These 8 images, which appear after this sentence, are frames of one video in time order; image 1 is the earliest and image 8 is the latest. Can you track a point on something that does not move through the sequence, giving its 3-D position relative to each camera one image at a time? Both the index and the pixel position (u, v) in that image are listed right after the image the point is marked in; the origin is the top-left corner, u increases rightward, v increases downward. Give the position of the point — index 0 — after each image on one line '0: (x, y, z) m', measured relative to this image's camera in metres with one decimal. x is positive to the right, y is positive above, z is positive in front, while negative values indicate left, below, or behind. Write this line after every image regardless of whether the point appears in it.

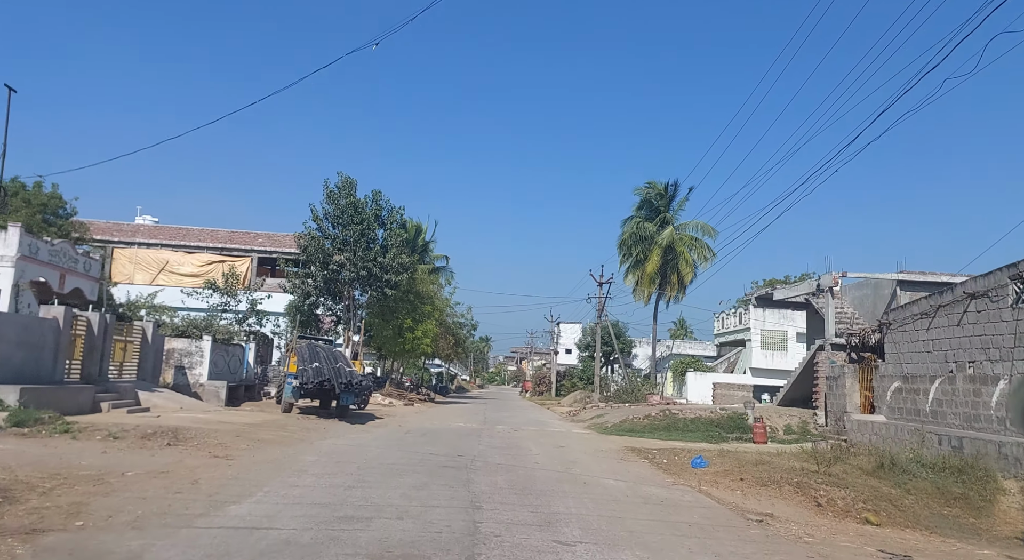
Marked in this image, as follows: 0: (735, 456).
0: (+4.5, -3.6, +15.3) m
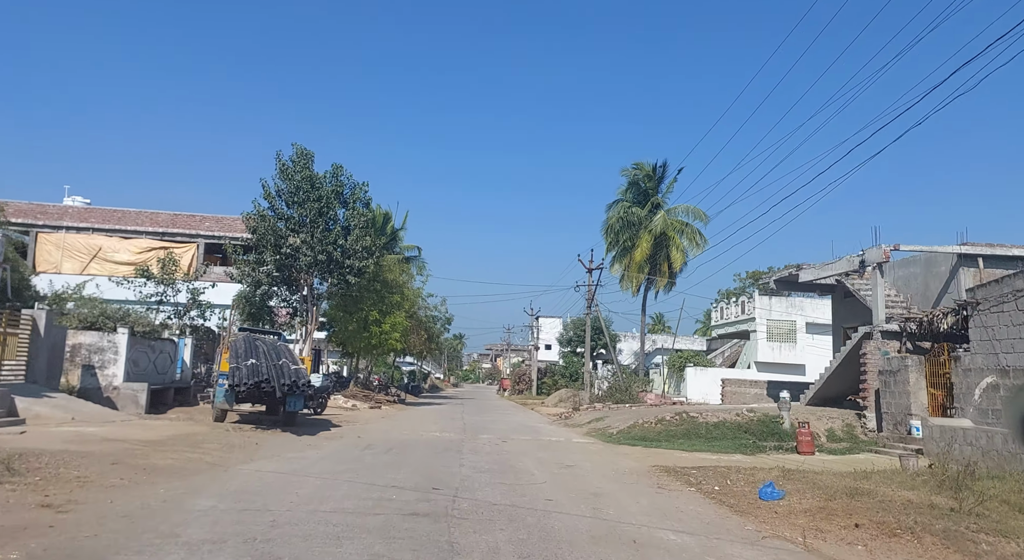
0: (+4.5, -3.0, +11.2) m
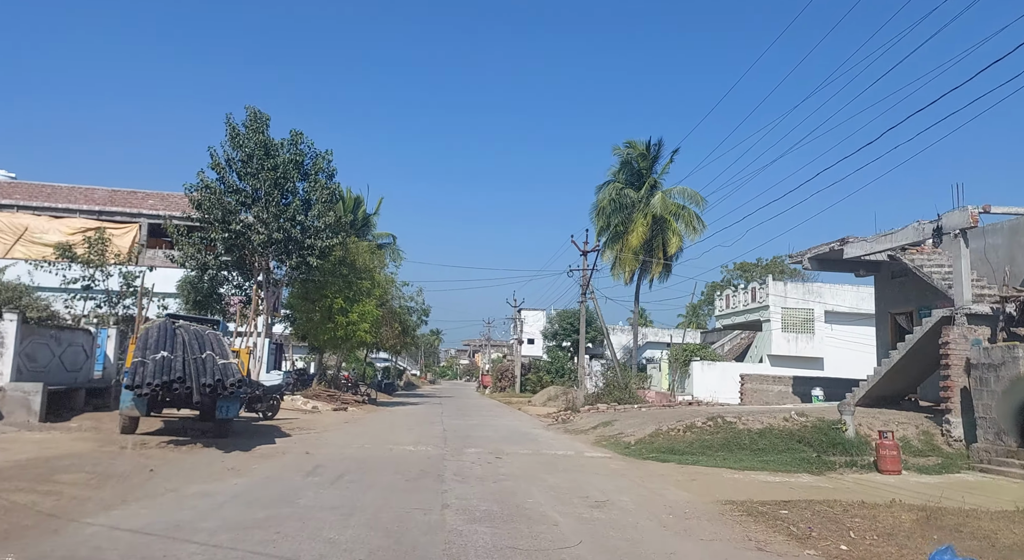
0: (+4.6, -2.4, +7.2) m
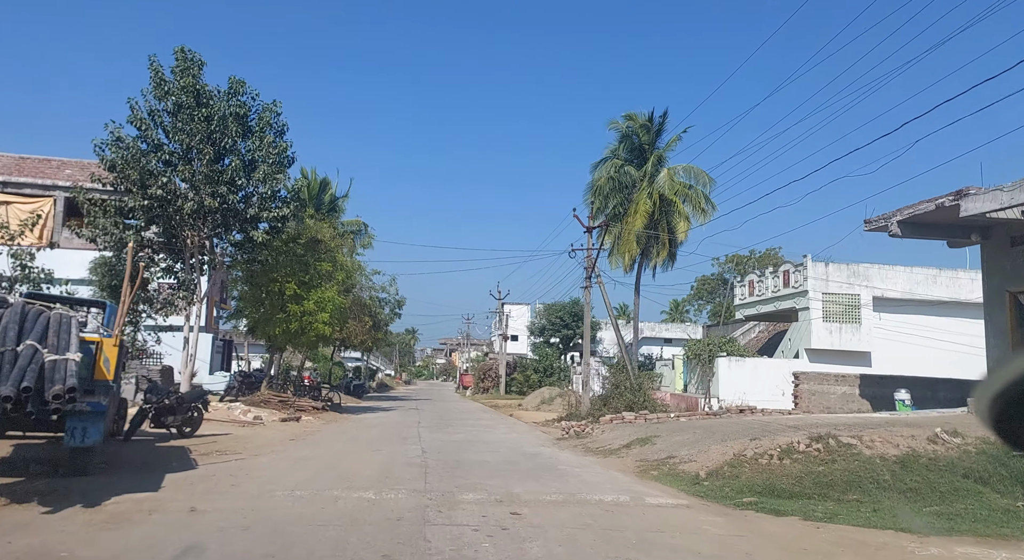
0: (+5.1, -1.8, +1.9) m
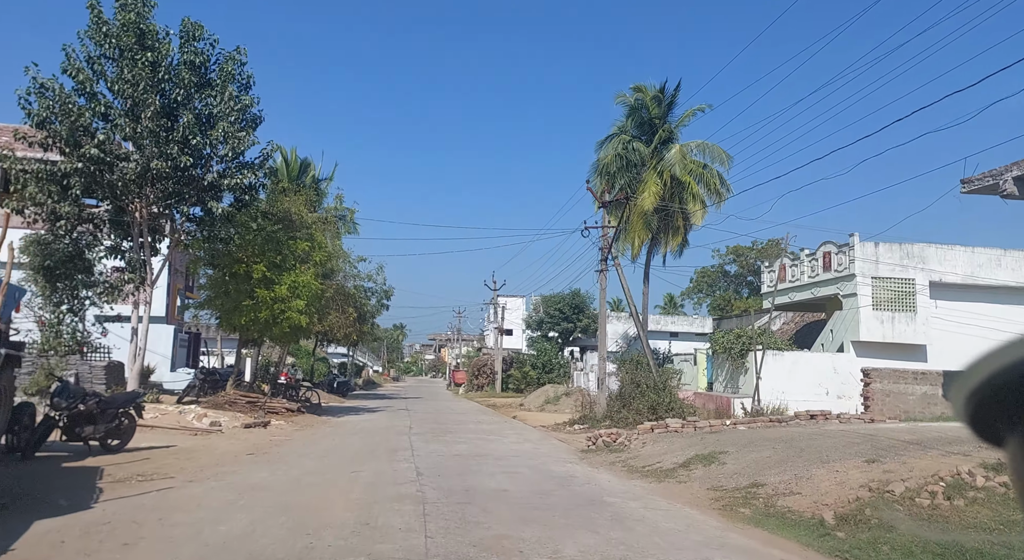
0: (+5.6, -1.4, -1.6) m
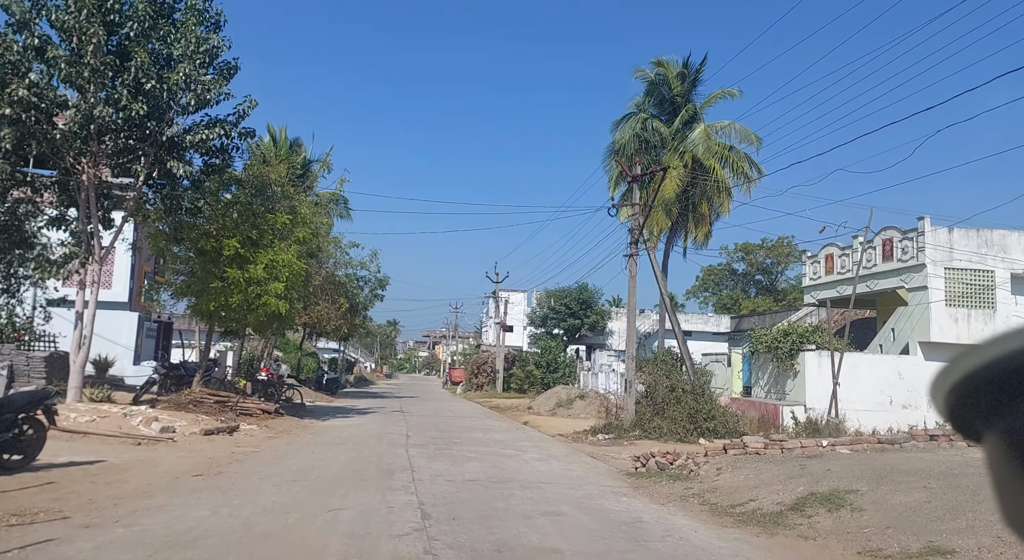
0: (+6.2, -1.1, -4.9) m
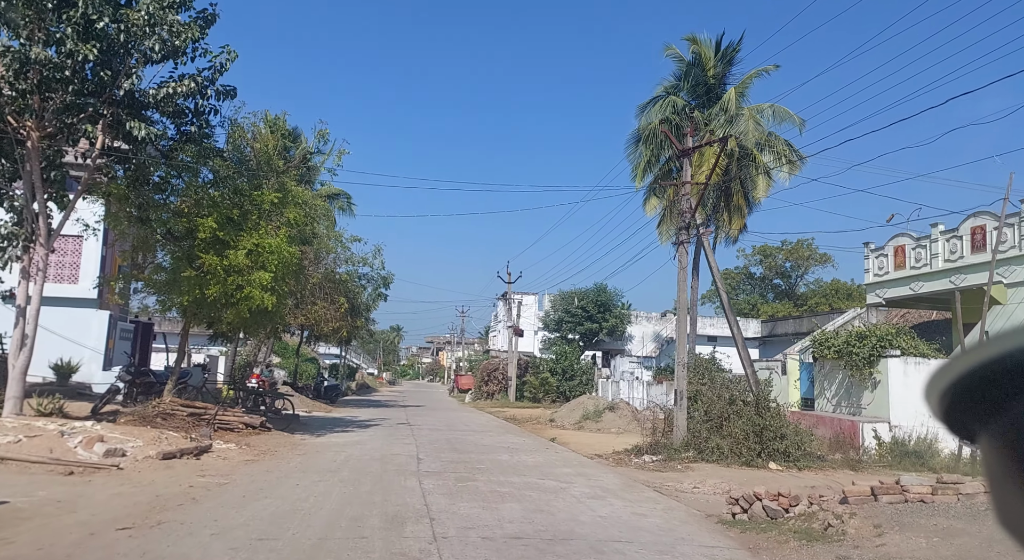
0: (+6.7, -0.7, -8.1) m
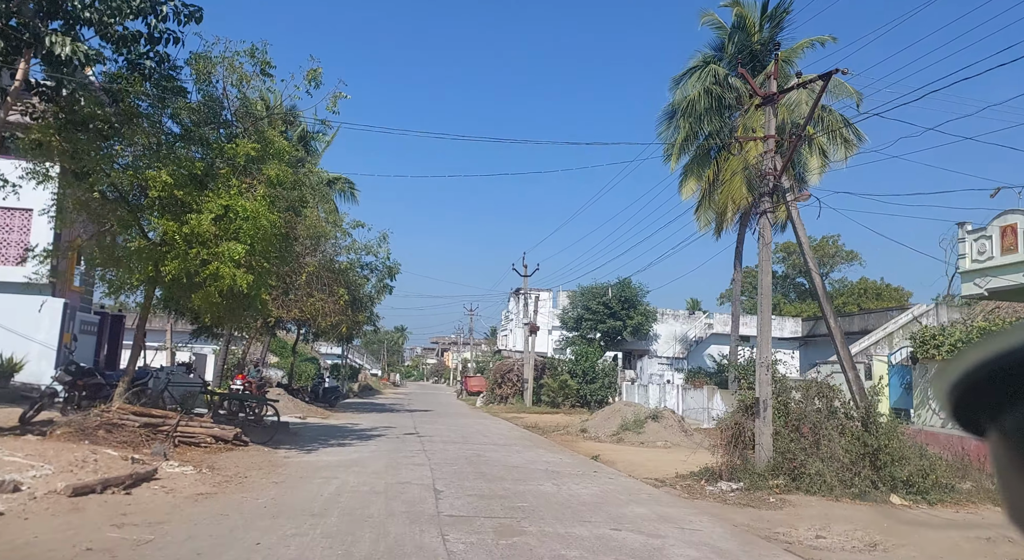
0: (+7.3, -0.3, -11.7) m
